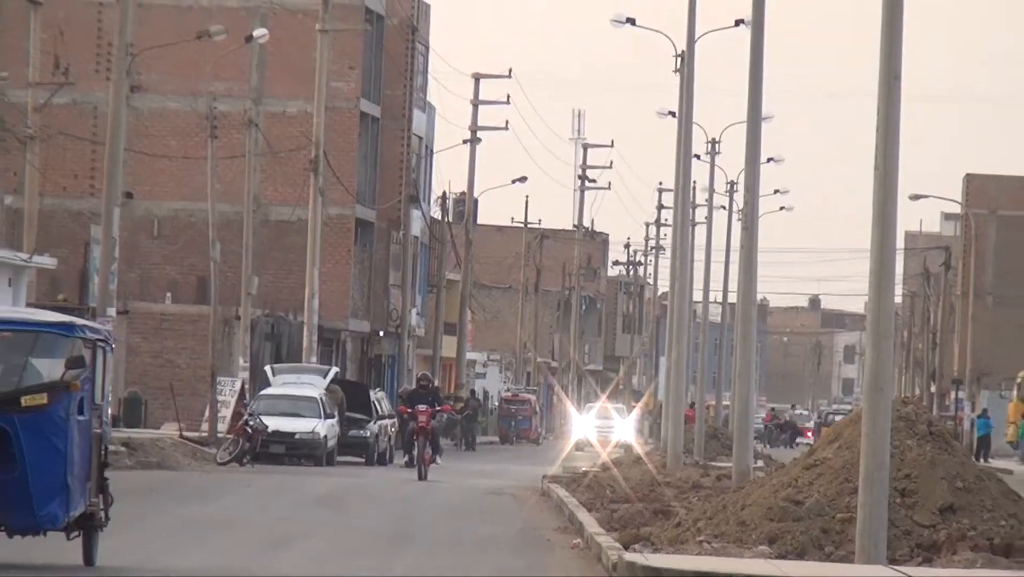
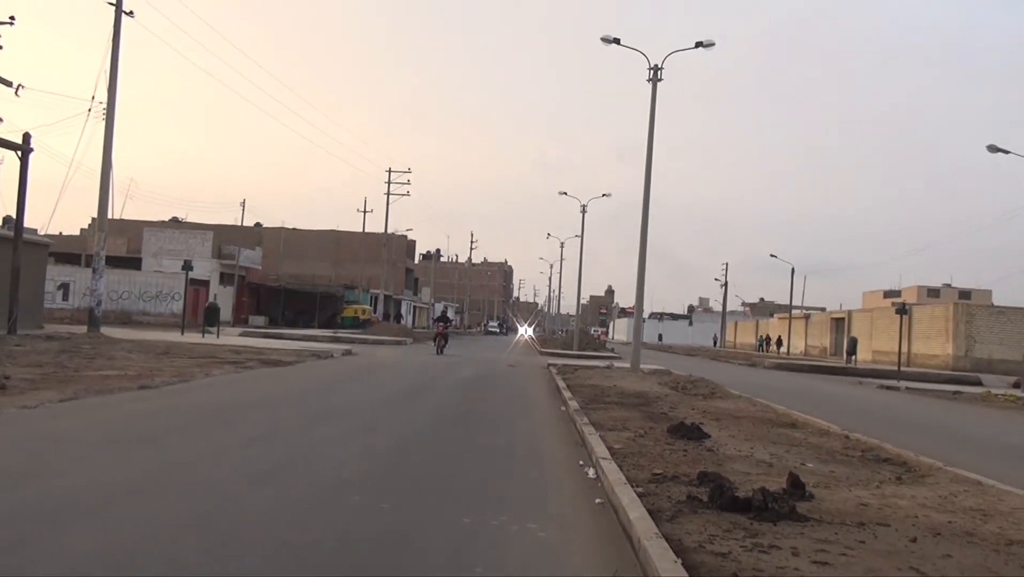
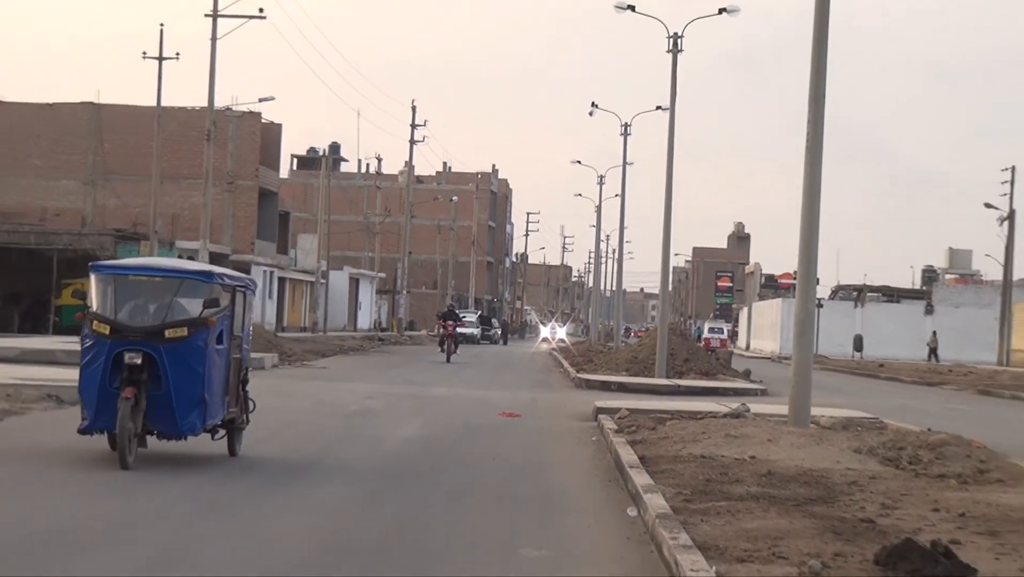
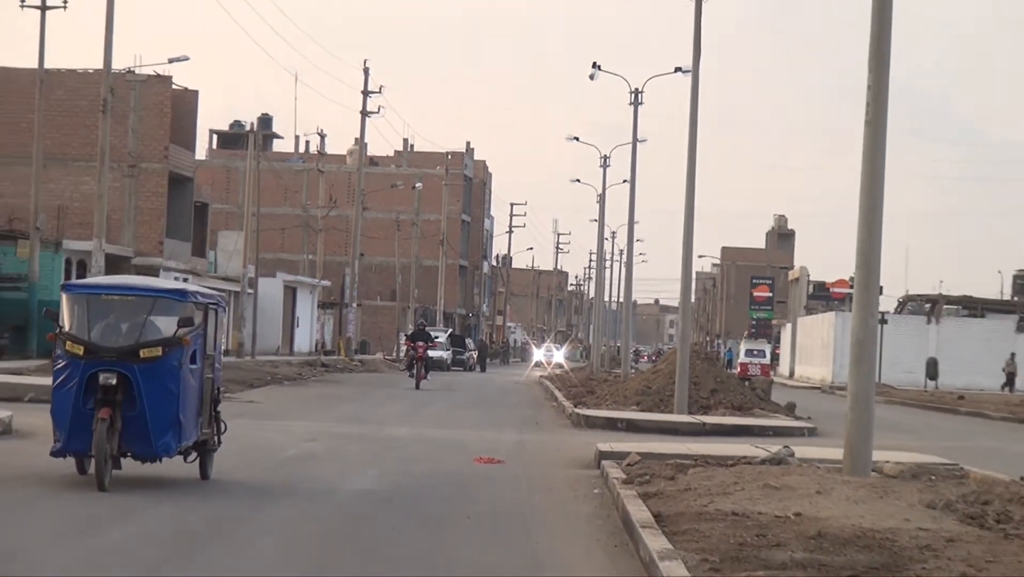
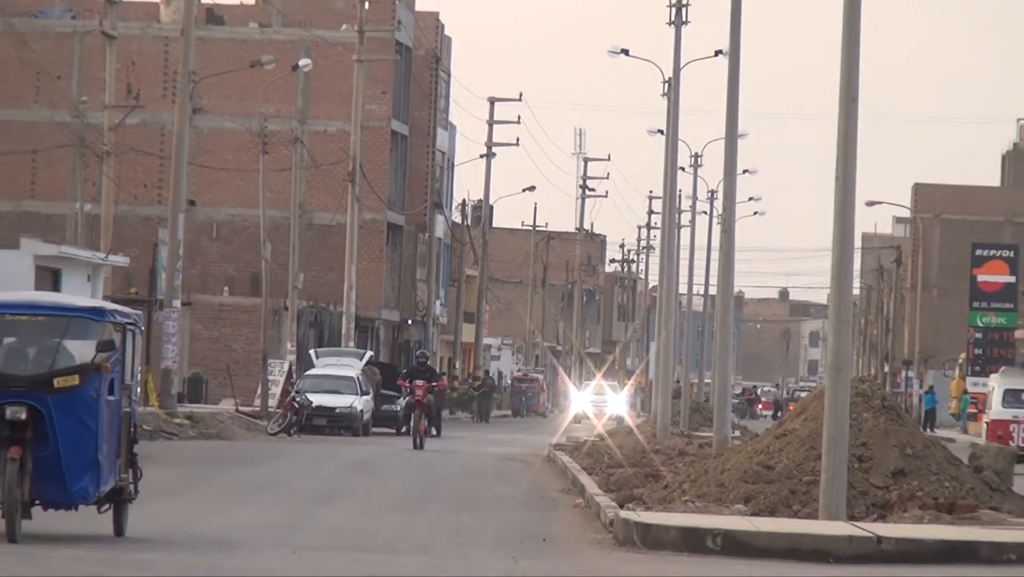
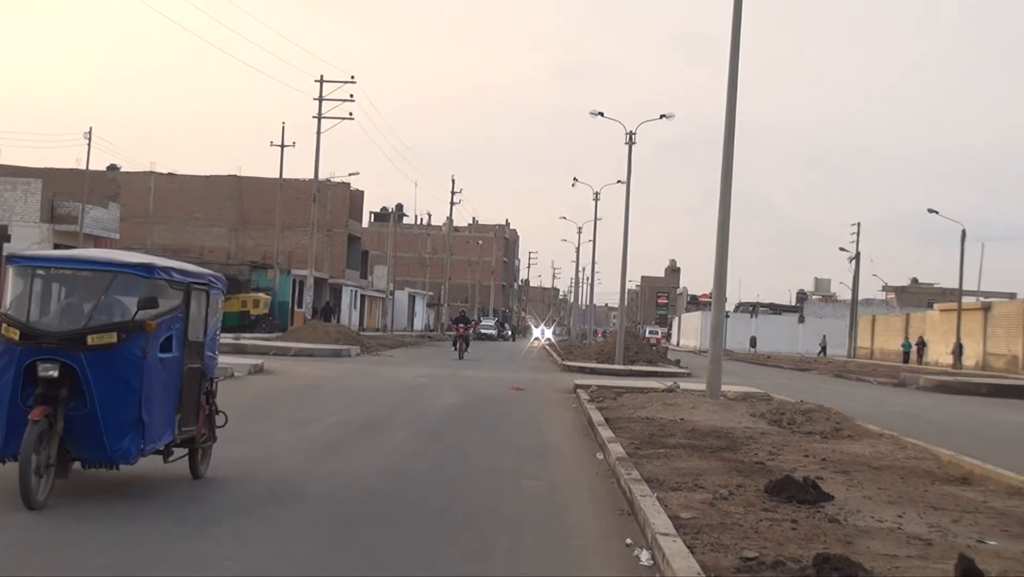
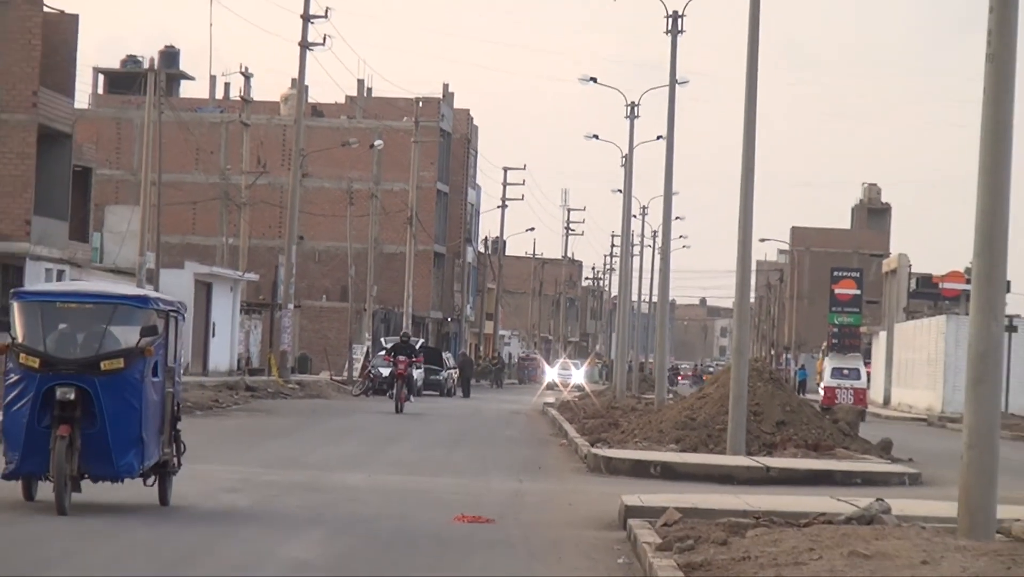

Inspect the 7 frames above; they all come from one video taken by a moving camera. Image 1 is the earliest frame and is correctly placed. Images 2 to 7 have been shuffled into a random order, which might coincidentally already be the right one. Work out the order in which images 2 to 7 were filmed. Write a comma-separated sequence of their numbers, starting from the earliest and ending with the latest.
5, 7, 4, 3, 6, 2
